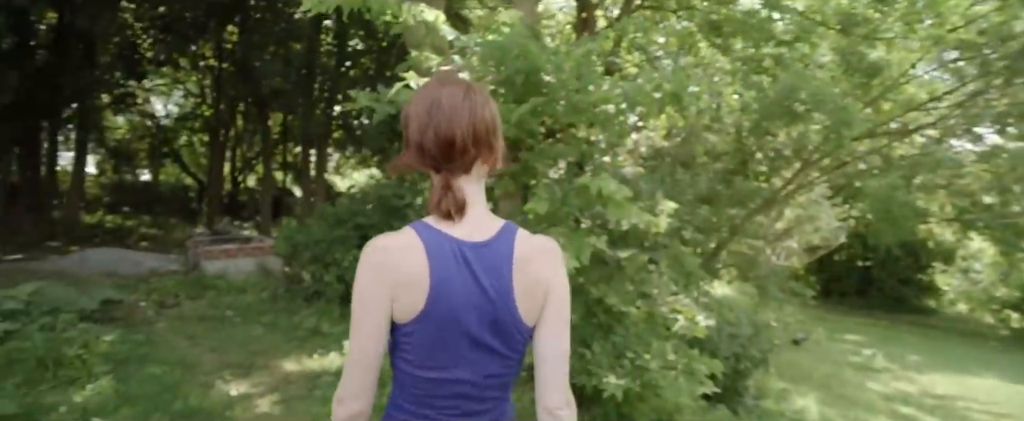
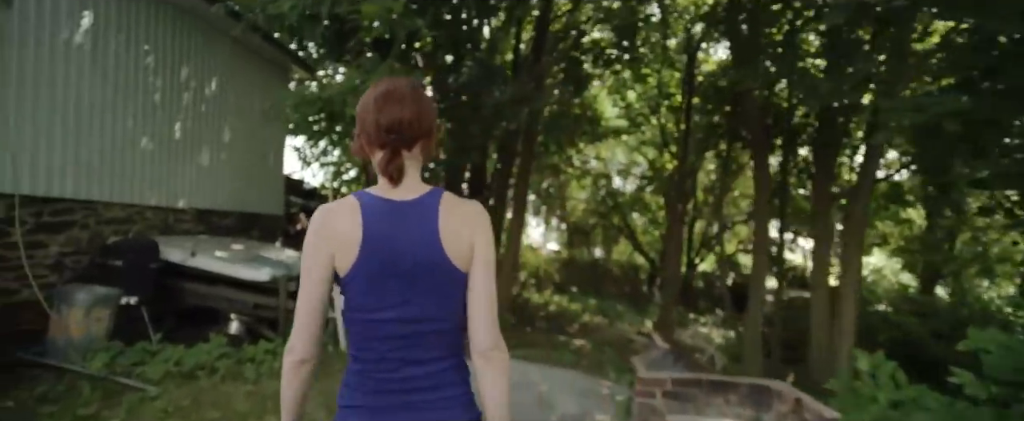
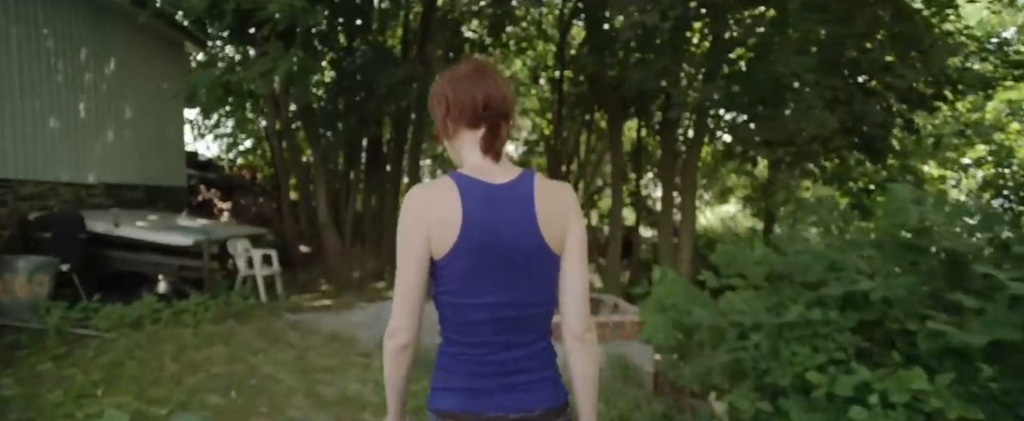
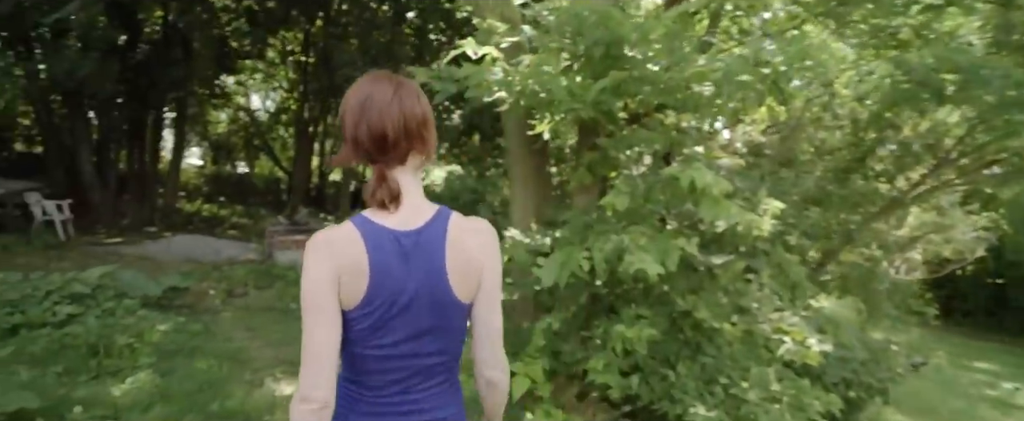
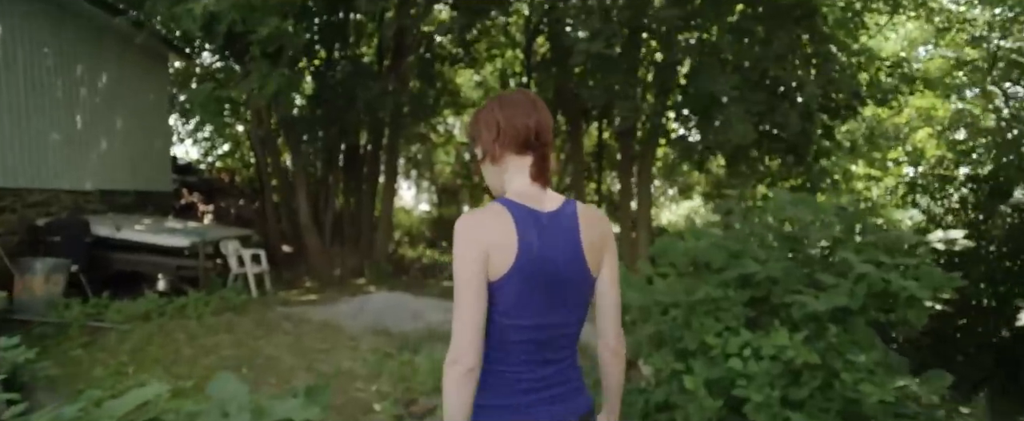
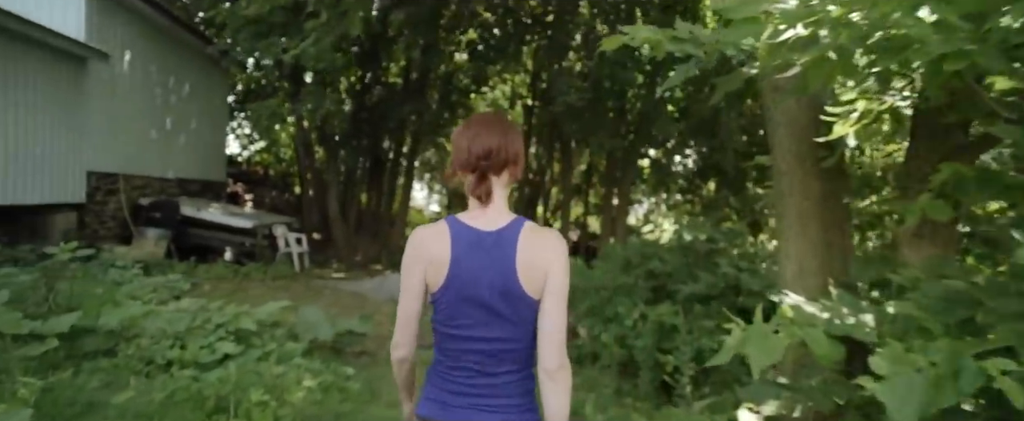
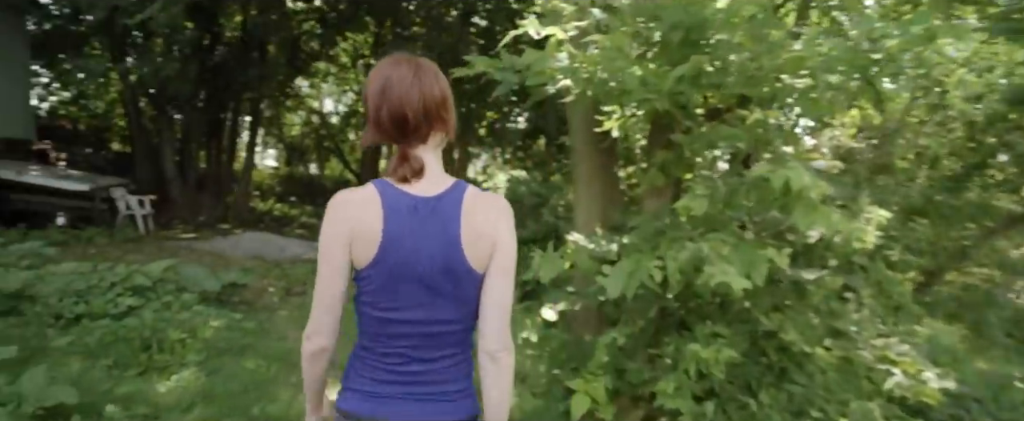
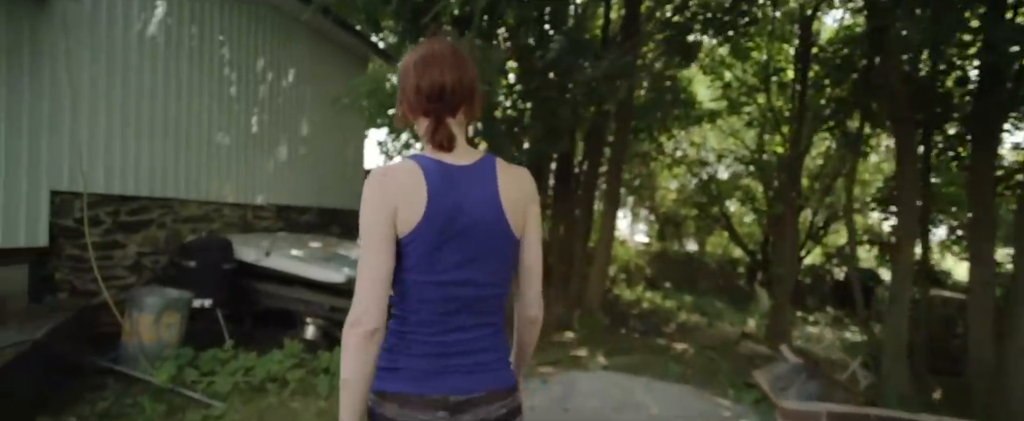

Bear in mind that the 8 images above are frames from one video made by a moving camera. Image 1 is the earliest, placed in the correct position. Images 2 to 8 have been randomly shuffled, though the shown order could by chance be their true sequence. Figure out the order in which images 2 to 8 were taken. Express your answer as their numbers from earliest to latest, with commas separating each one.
4, 7, 6, 5, 3, 2, 8
